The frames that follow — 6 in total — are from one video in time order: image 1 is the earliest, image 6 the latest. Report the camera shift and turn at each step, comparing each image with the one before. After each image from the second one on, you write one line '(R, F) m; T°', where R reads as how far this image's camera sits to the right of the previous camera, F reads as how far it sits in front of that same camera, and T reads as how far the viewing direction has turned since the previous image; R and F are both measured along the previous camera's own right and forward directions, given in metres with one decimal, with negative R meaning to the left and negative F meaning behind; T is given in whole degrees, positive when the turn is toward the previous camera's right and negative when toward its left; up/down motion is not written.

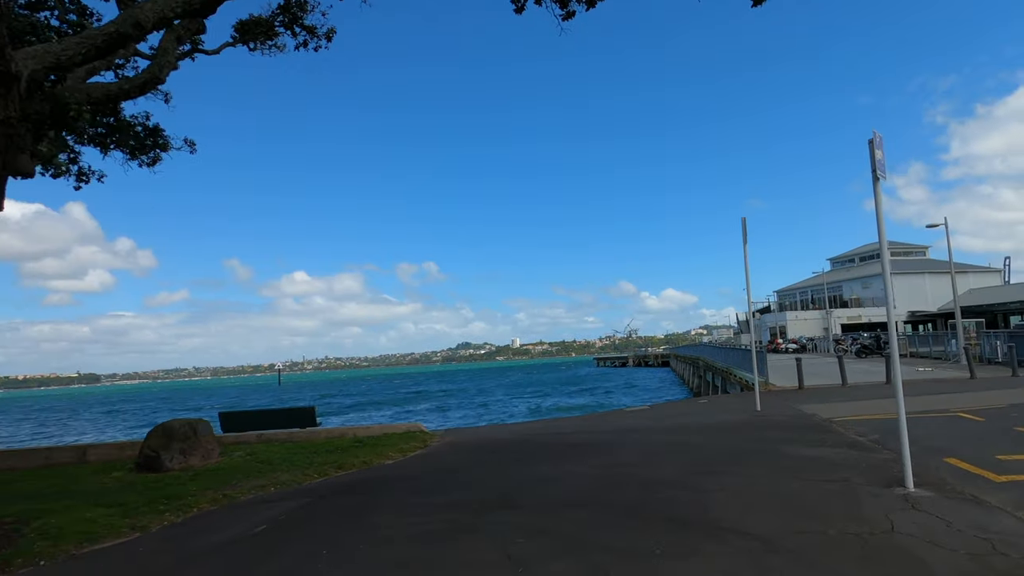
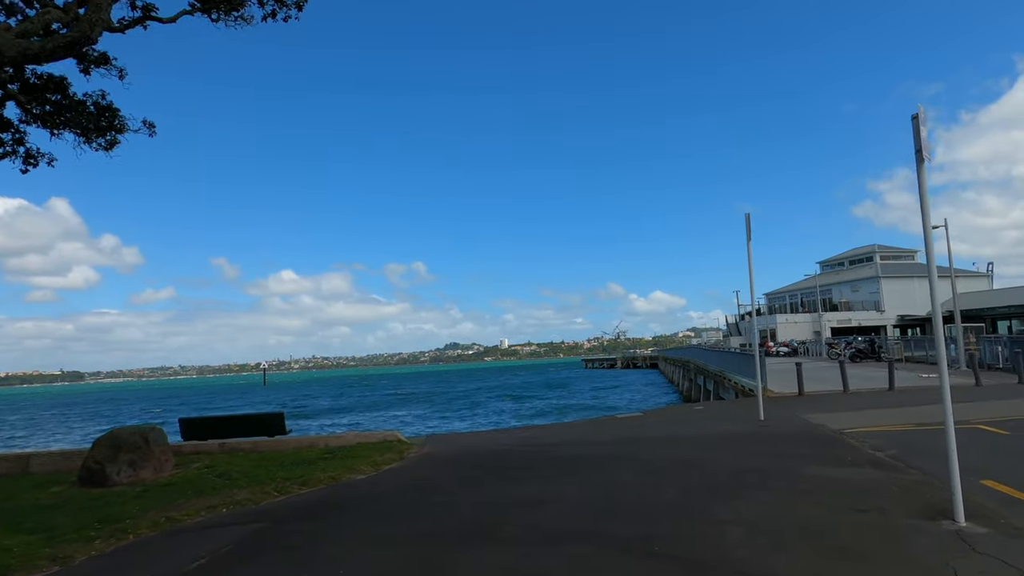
(0.0, +1.0) m; +1°
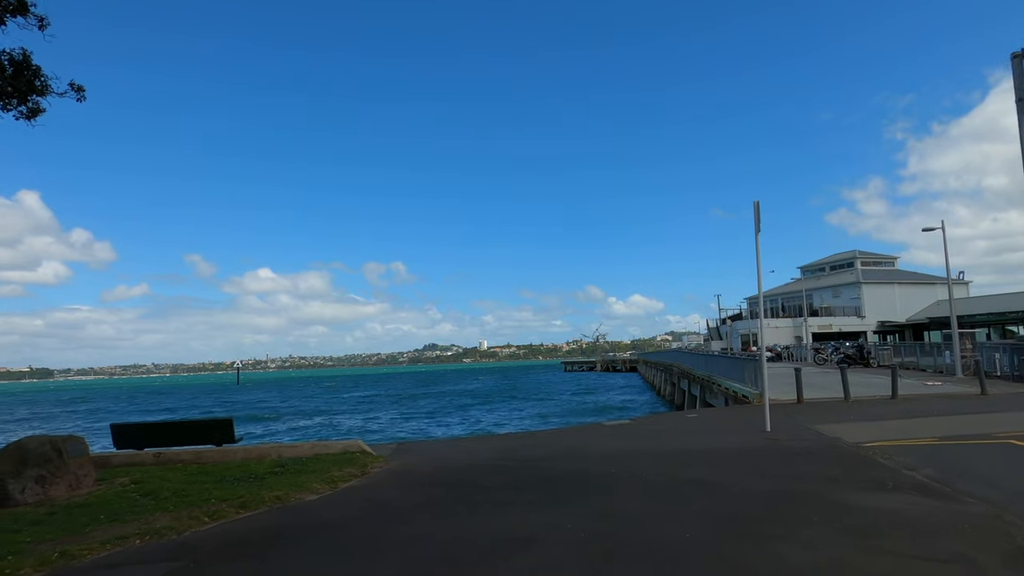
(0.0, +1.4) m; +2°
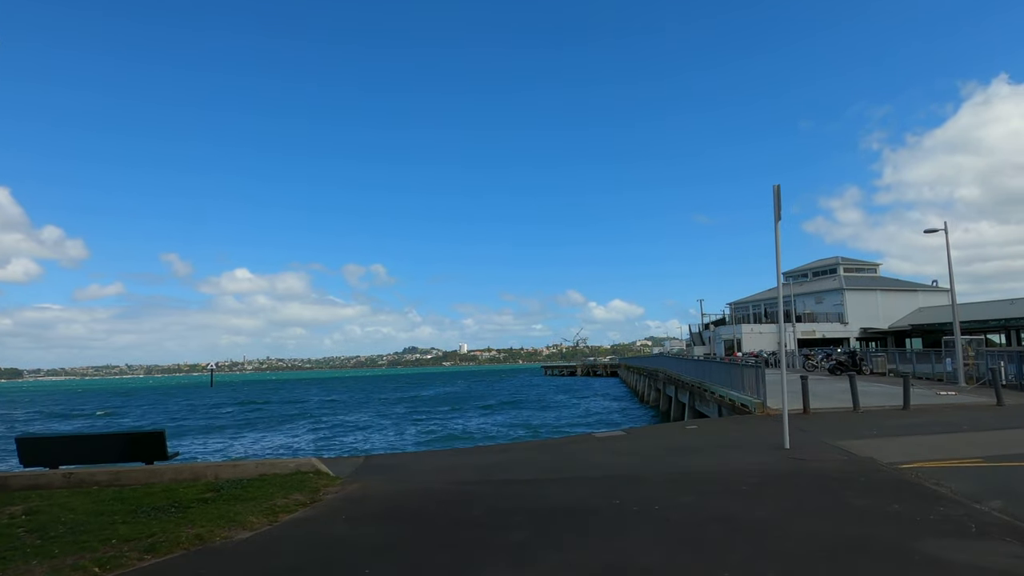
(0.0, +1.6) m; +2°
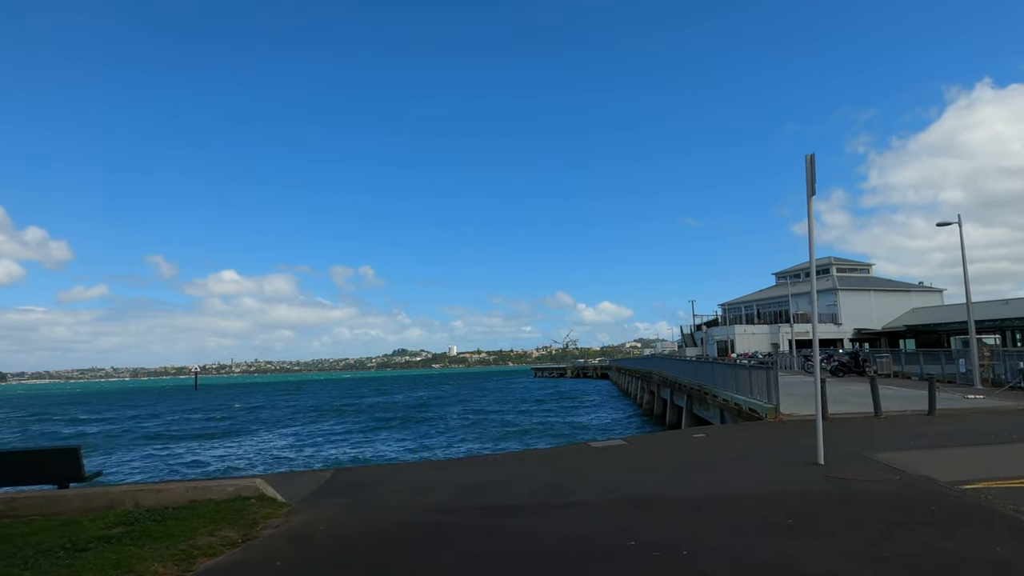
(0.0, +1.6) m; +1°
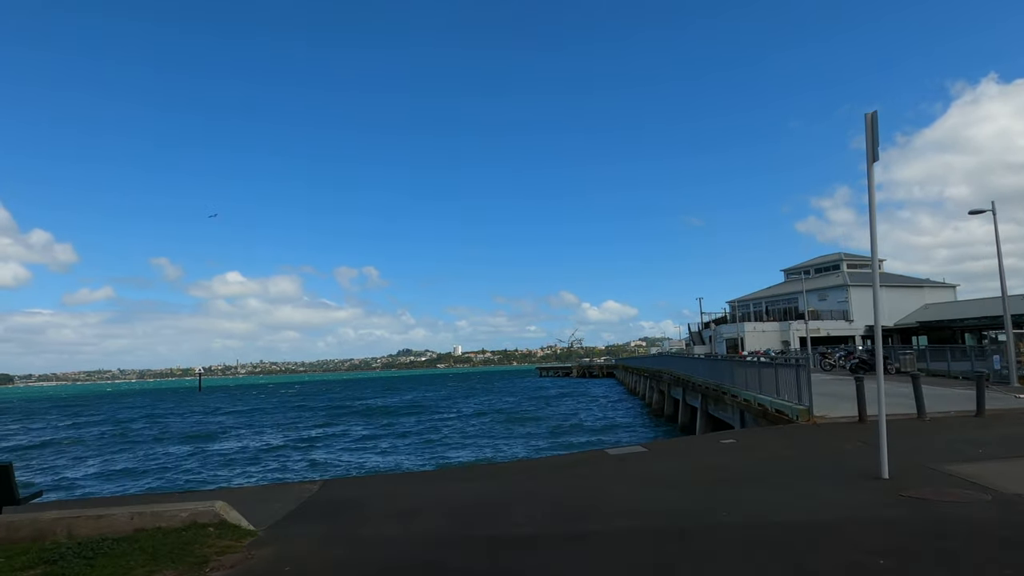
(0.0, +1.3) m; 0°
